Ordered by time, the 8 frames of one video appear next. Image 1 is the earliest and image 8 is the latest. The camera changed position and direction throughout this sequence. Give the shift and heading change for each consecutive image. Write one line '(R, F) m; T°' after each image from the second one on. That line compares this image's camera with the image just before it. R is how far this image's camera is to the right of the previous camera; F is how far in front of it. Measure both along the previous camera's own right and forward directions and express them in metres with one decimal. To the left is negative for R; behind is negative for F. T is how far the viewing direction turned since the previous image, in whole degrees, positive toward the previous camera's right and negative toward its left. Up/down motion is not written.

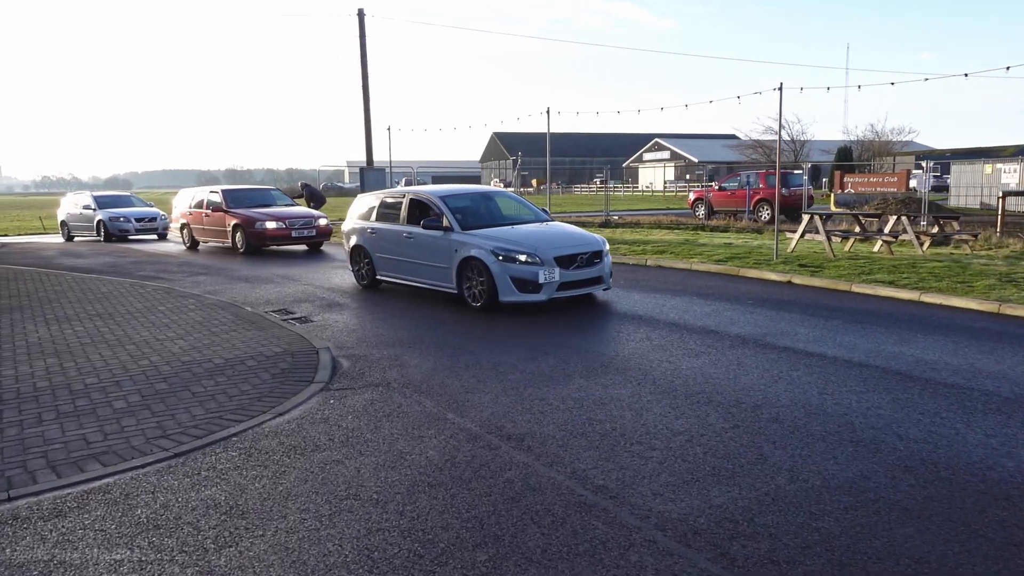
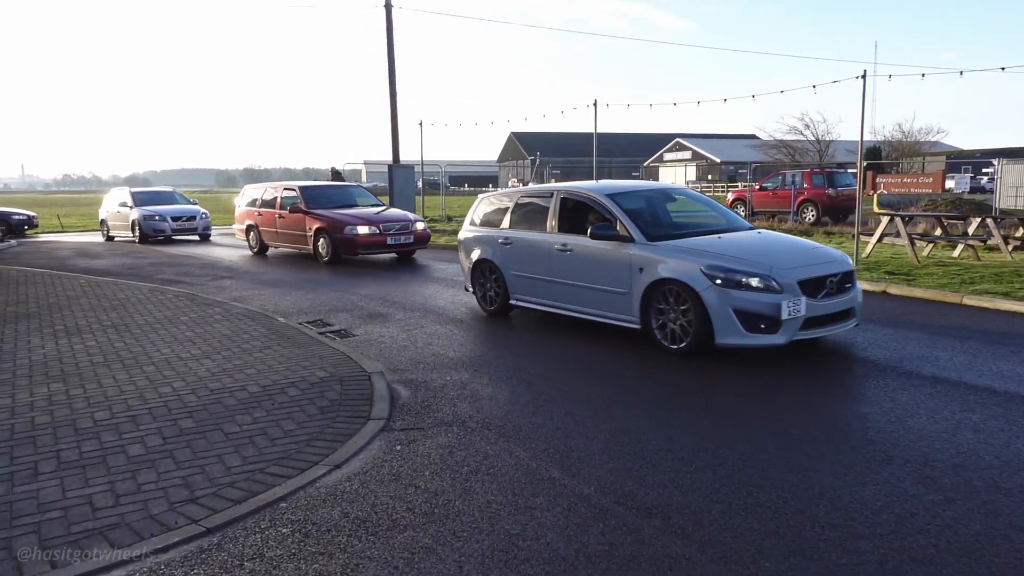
(-0.8, +1.4) m; -1°
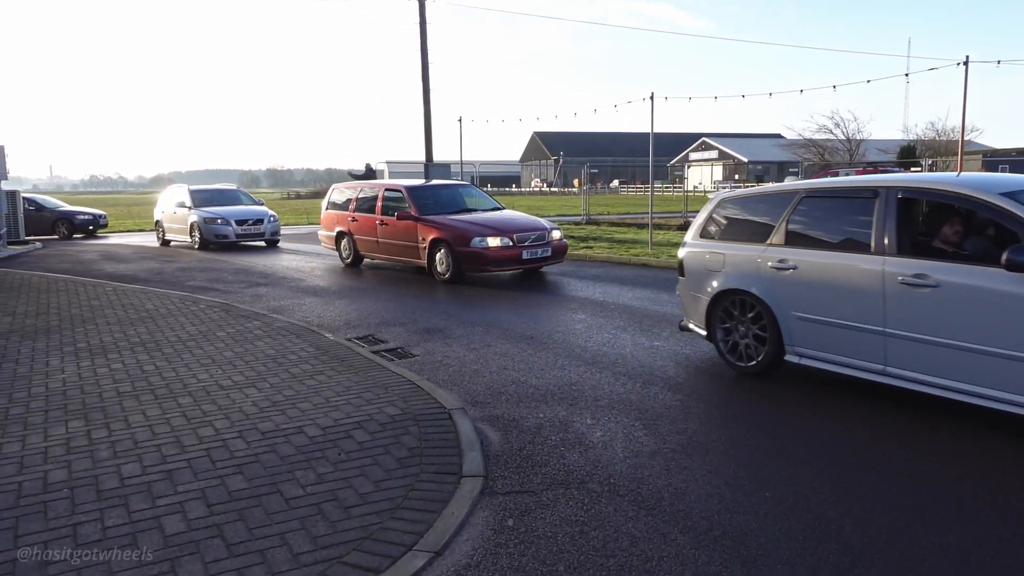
(-0.8, +1.2) m; -2°
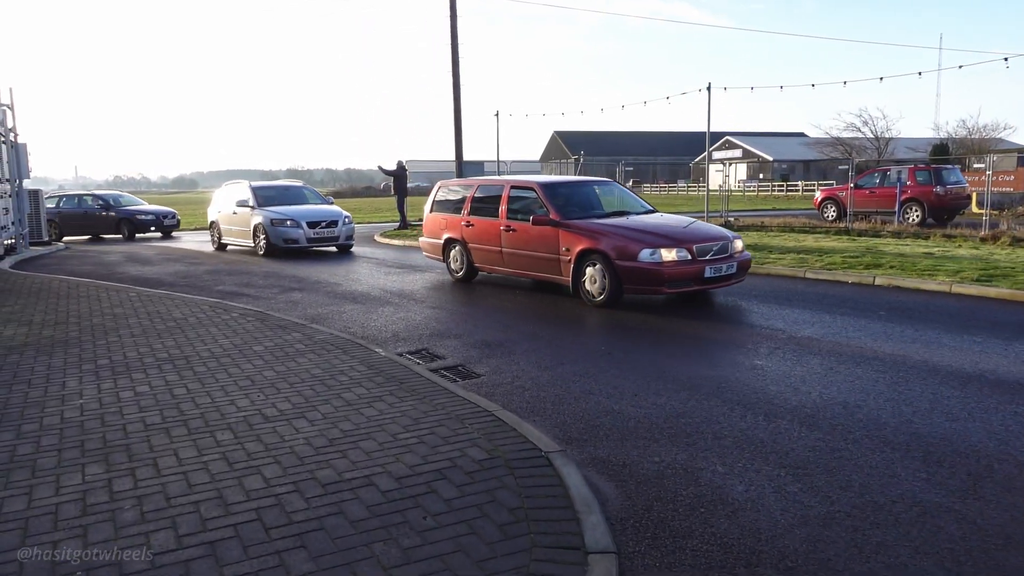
(-0.7, +1.1) m; -1°
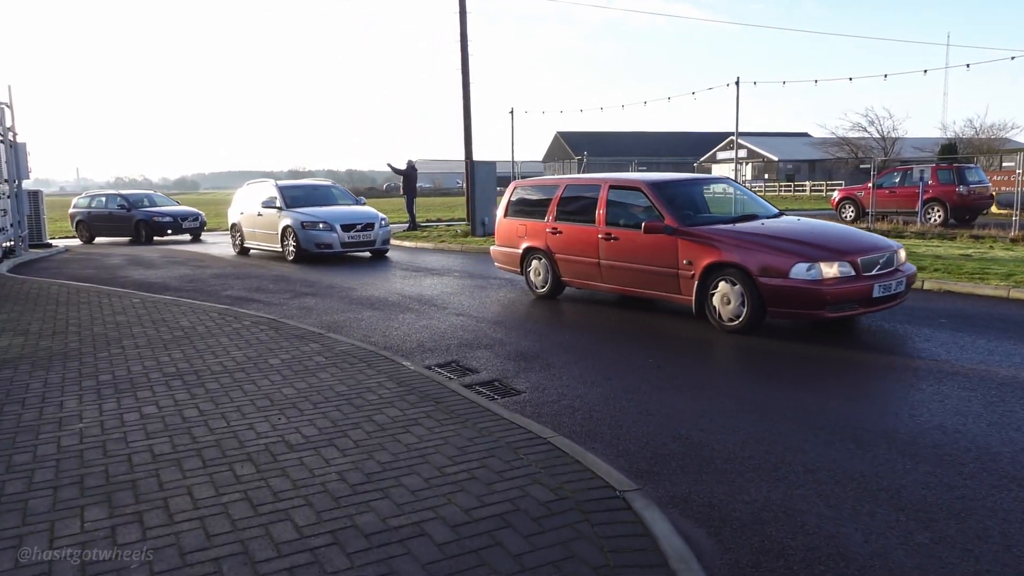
(-0.4, +0.7) m; 0°
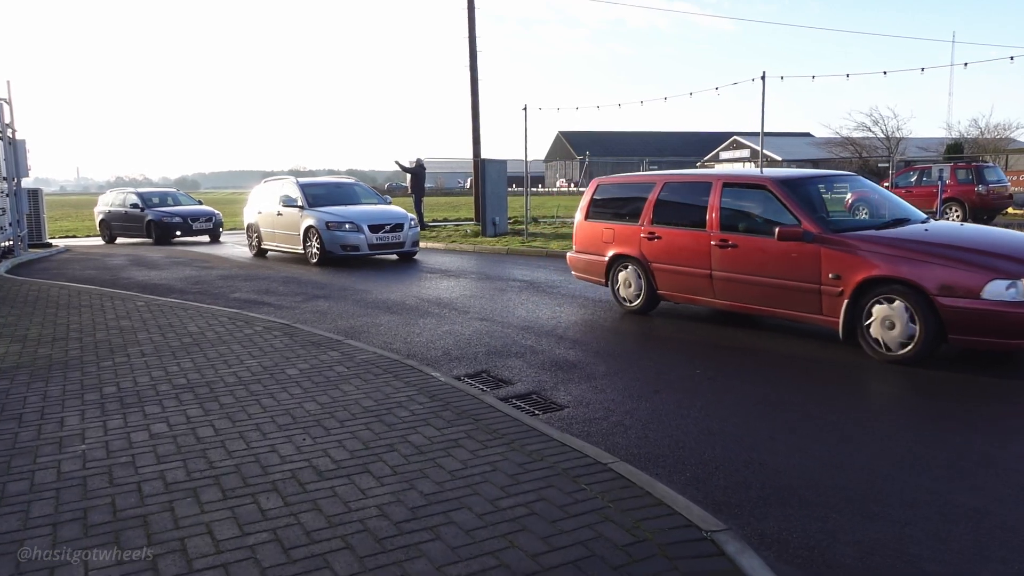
(-0.4, +0.5) m; 0°
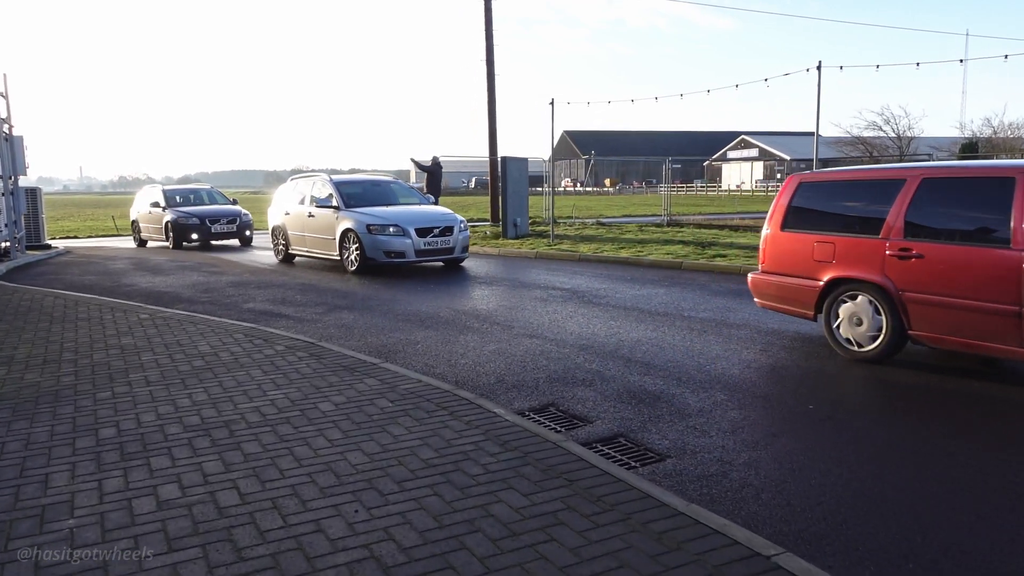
(-0.6, +1.1) m; 0°
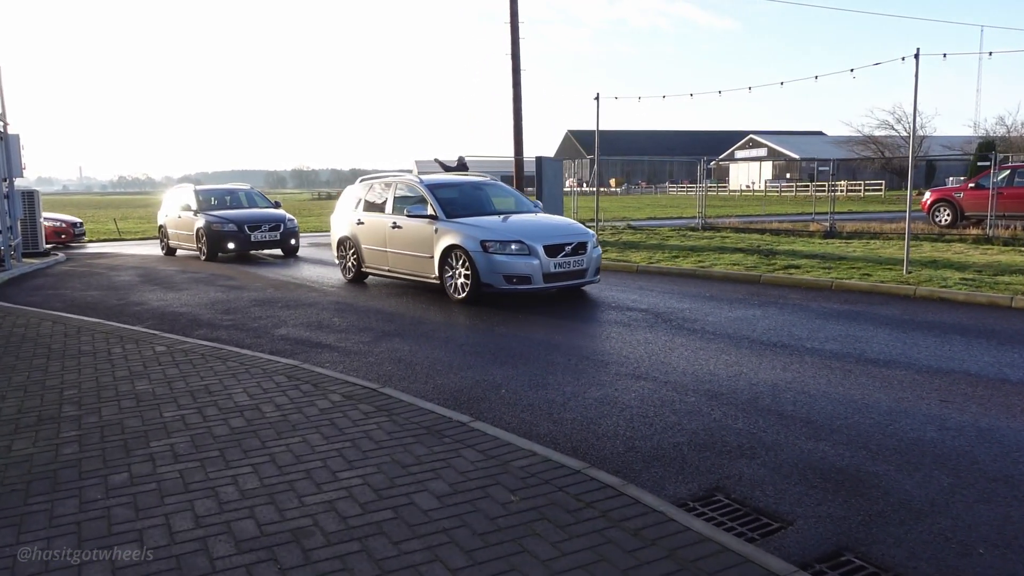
(-1.0, +1.5) m; 0°
